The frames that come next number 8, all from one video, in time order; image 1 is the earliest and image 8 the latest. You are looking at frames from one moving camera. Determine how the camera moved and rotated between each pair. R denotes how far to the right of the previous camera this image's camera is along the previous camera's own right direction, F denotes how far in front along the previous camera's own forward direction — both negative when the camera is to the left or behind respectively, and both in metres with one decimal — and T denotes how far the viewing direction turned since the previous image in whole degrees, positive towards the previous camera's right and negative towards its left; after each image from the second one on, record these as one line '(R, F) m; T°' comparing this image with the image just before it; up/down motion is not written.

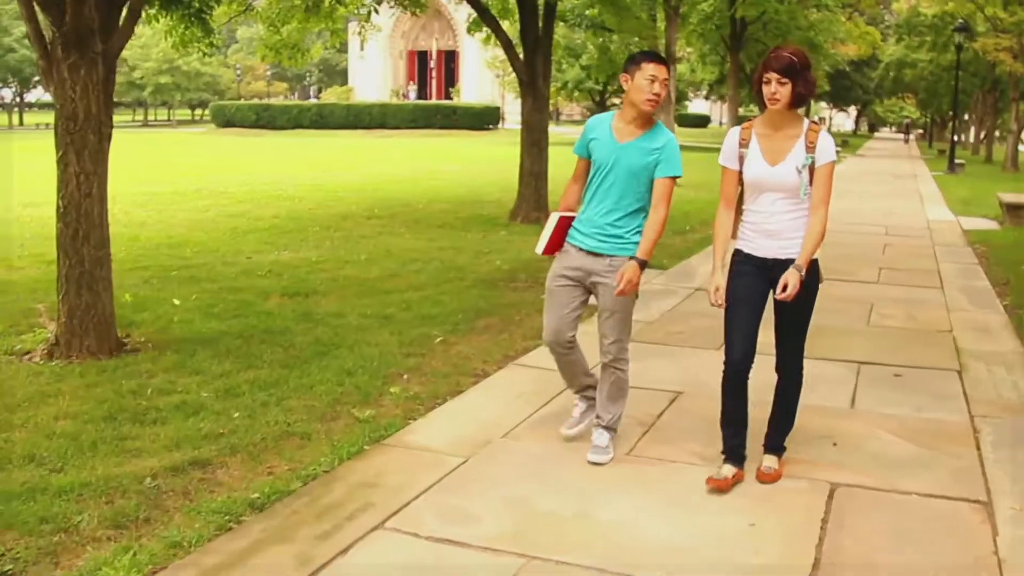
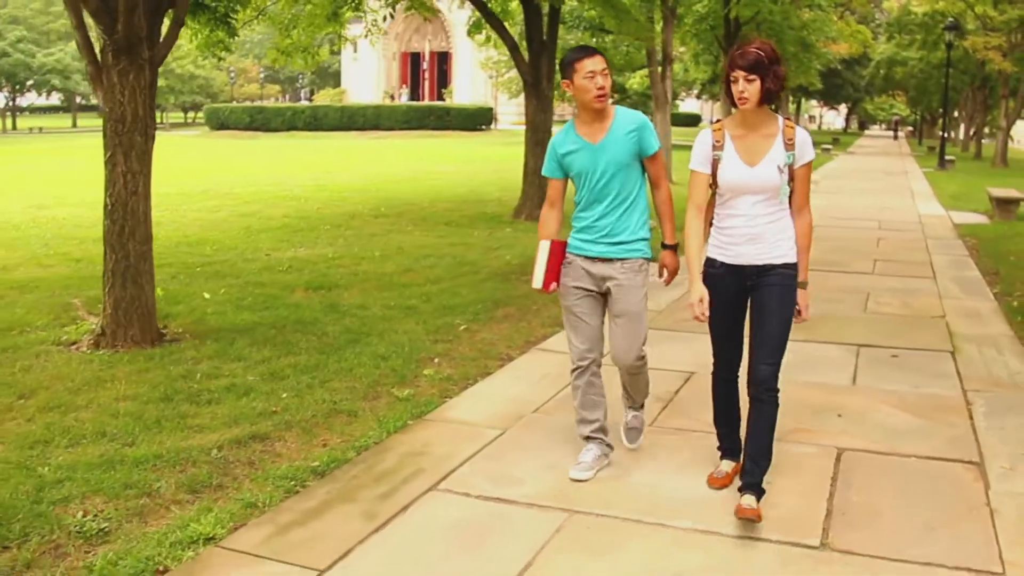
(-0.1, -0.4) m; 0°
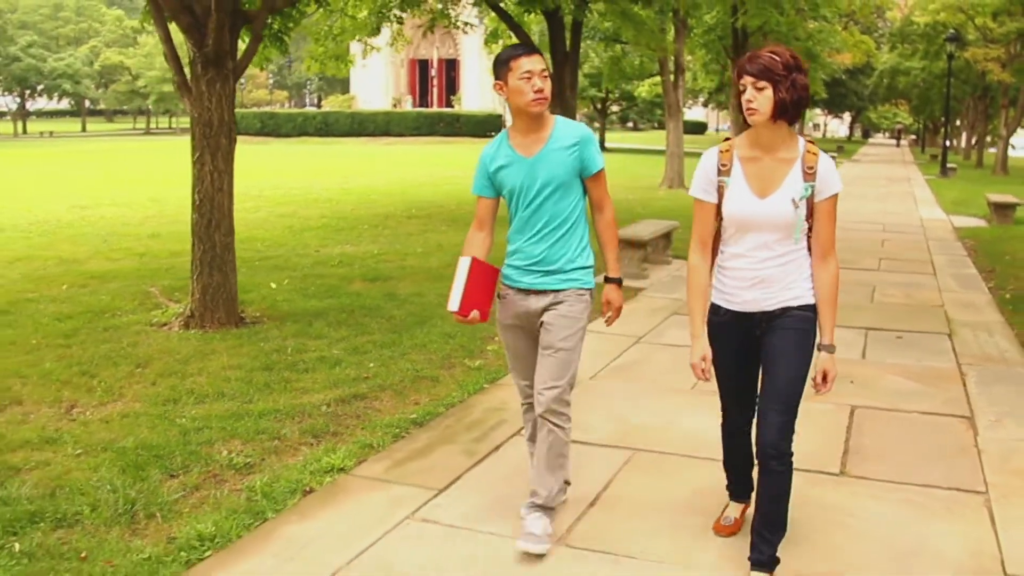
(-0.3, -0.9) m; 0°
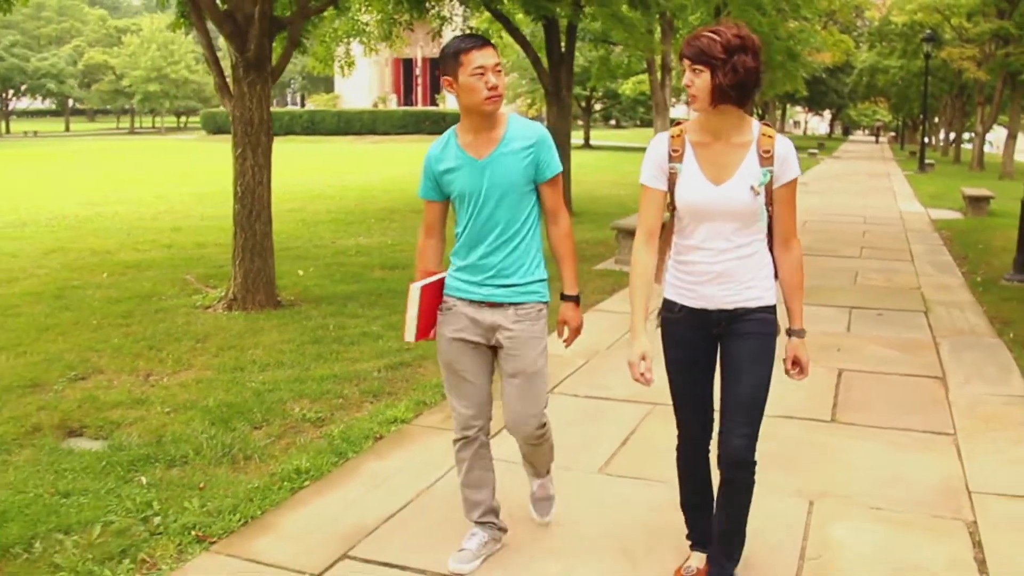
(-0.2, -0.8) m; +1°
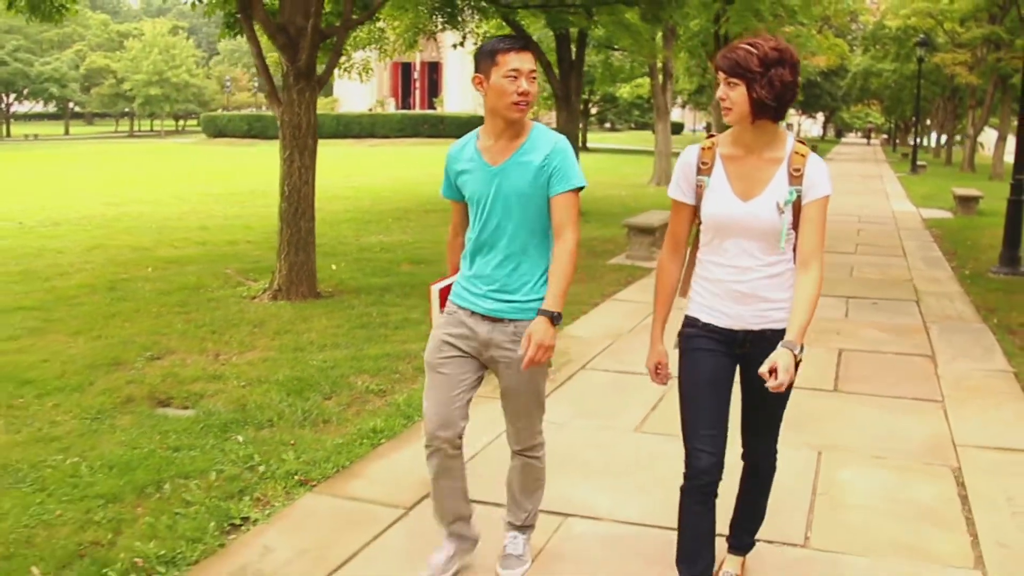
(-0.2, -0.7) m; 0°
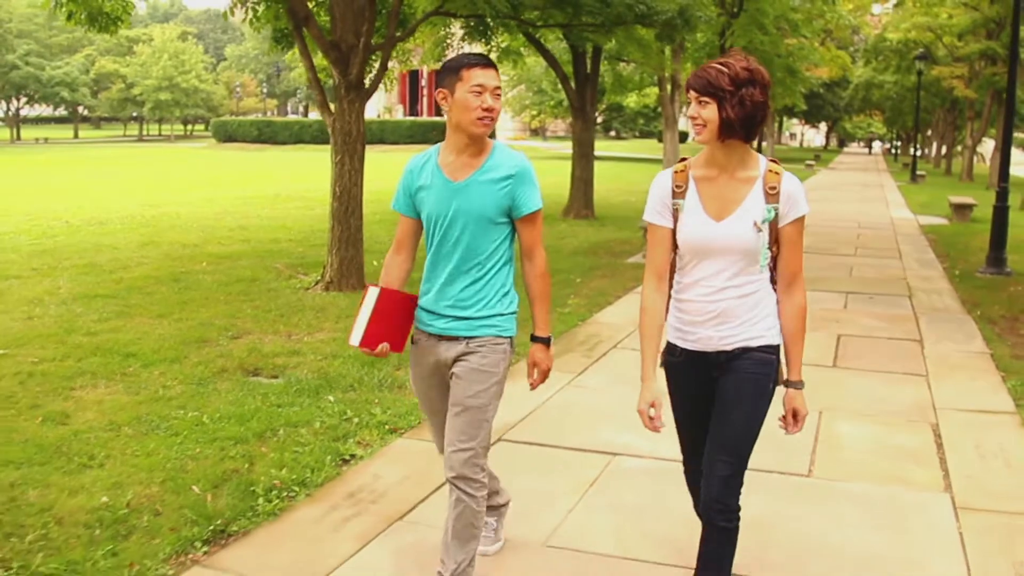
(-0.2, -1.0) m; 0°
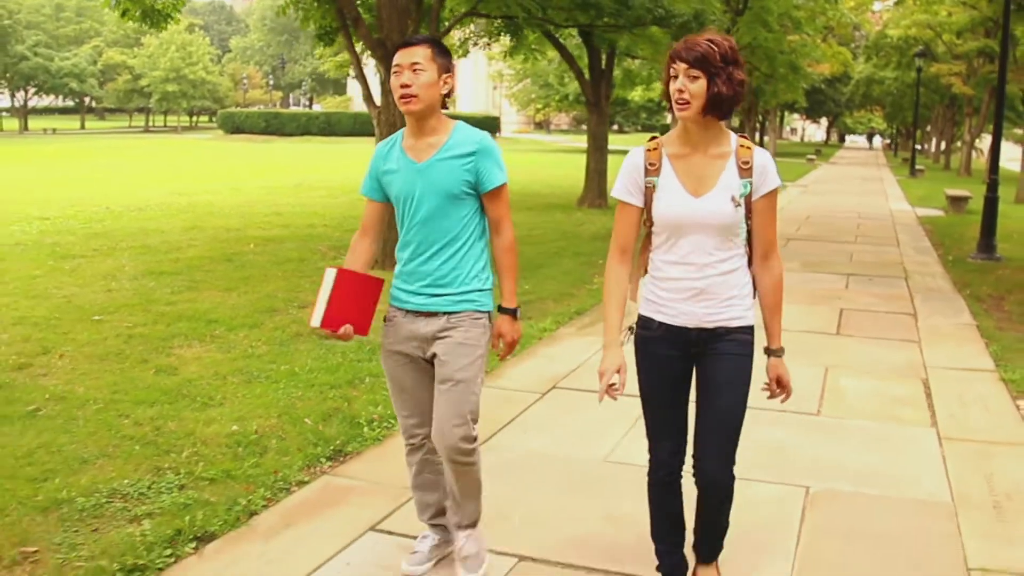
(-0.3, -1.0) m; 0°
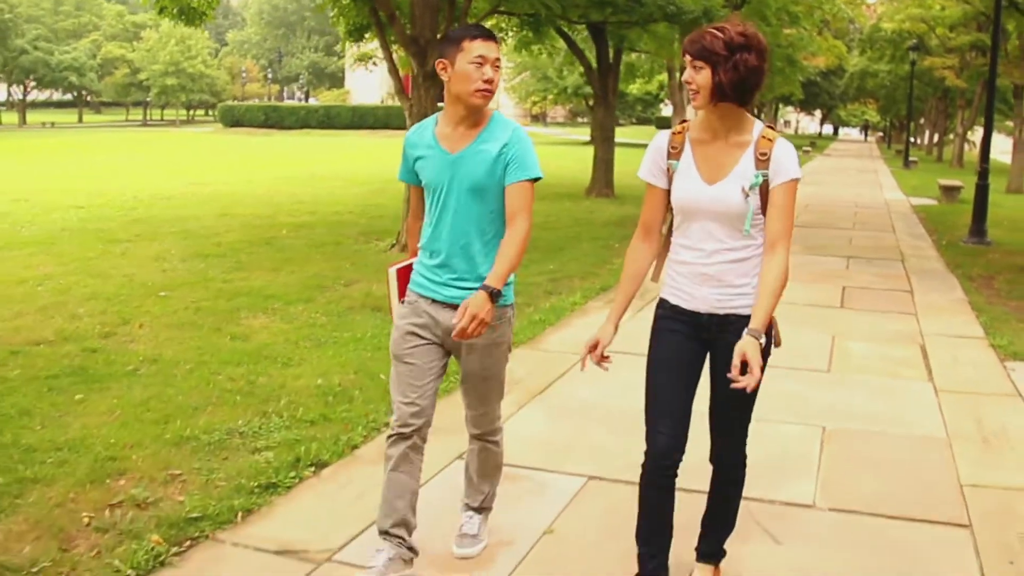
(-0.3, -0.8) m; 0°
